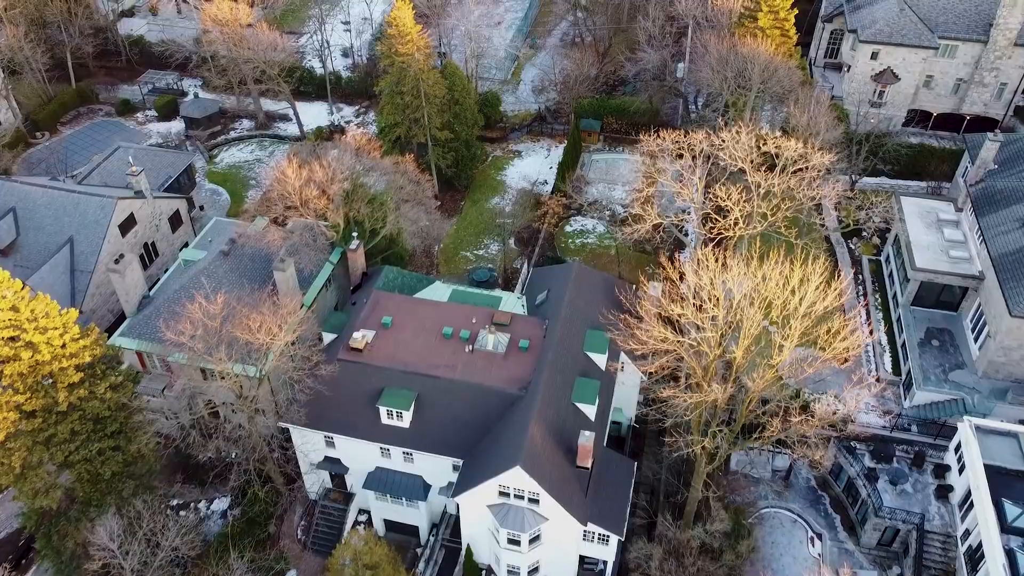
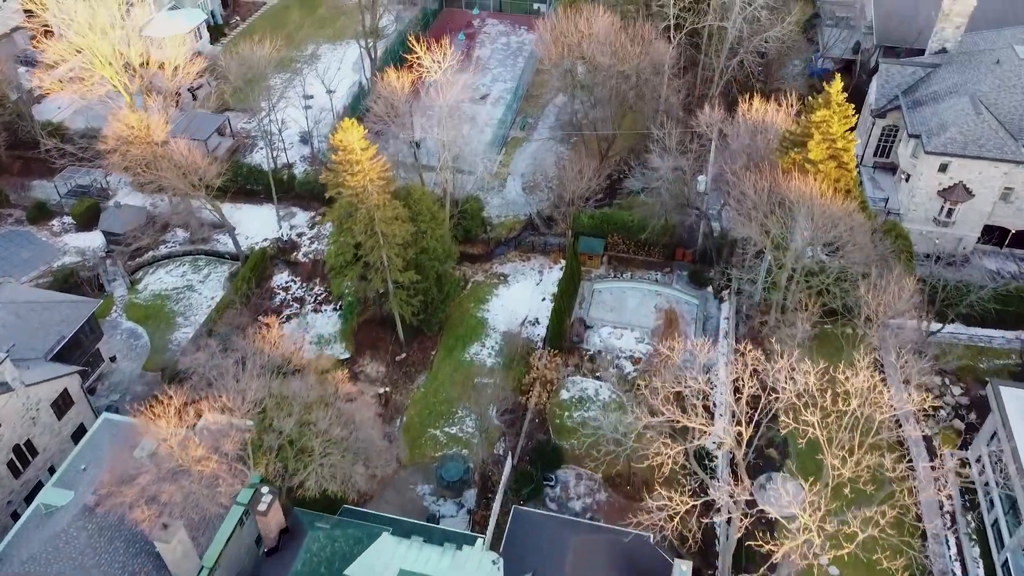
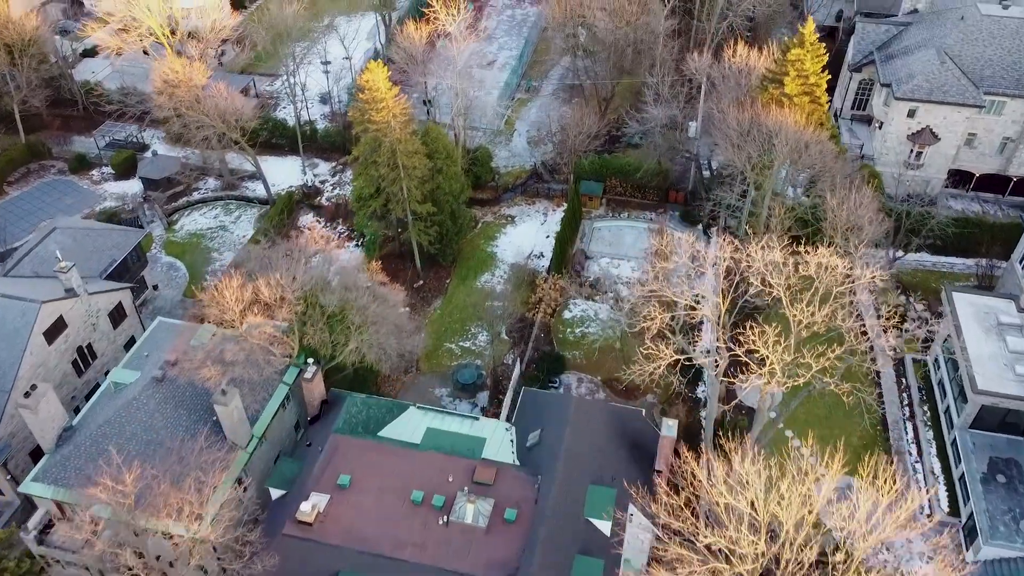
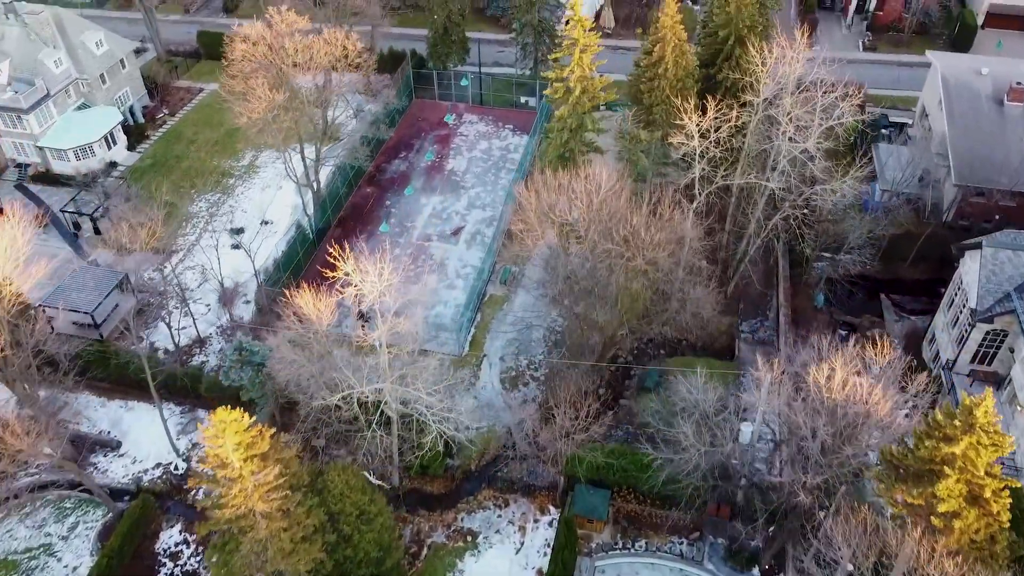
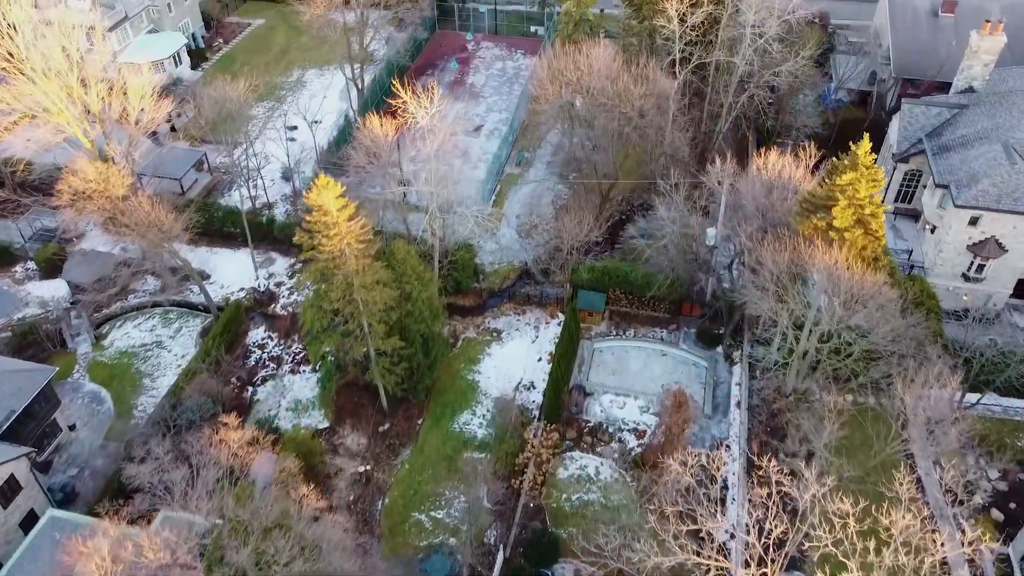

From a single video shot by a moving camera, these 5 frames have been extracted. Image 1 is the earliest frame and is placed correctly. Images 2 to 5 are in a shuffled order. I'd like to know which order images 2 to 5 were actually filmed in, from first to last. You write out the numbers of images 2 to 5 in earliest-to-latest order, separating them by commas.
3, 2, 5, 4
